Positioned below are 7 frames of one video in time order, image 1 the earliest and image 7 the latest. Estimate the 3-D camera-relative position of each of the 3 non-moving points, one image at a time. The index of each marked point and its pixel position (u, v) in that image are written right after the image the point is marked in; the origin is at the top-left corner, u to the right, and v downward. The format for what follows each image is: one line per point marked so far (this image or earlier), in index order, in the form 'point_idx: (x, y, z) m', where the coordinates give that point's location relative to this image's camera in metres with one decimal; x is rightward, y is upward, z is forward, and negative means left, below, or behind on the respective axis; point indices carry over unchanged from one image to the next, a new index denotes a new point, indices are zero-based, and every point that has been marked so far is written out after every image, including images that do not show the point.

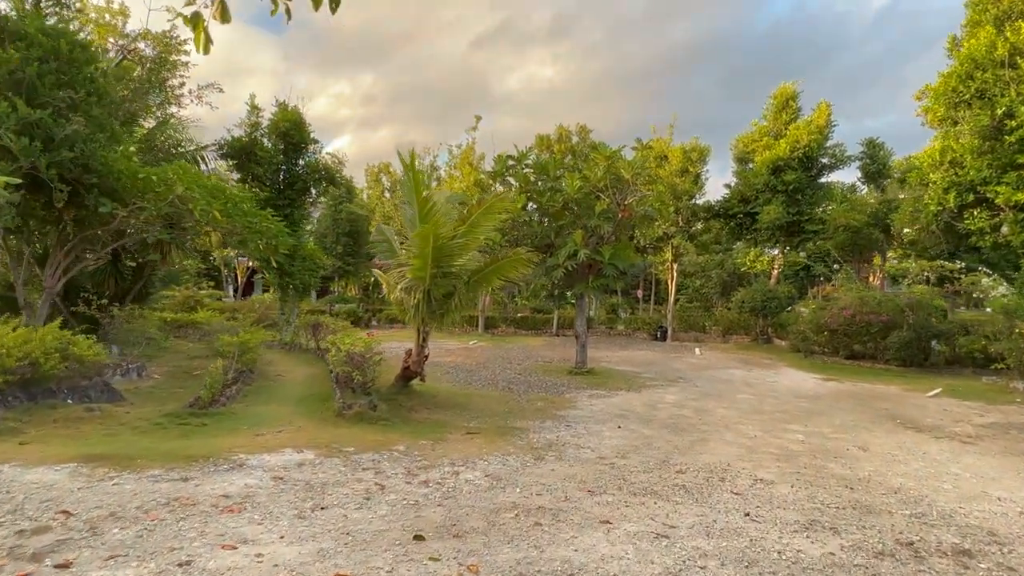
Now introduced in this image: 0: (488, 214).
0: (-0.3, +0.9, +7.6) m
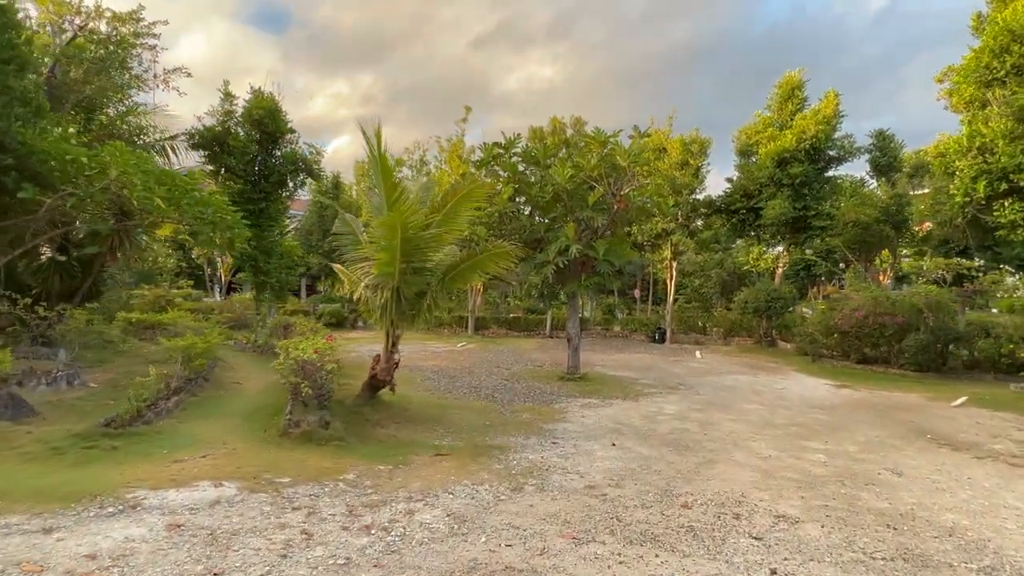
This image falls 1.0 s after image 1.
0: (-0.5, +0.9, +6.7) m
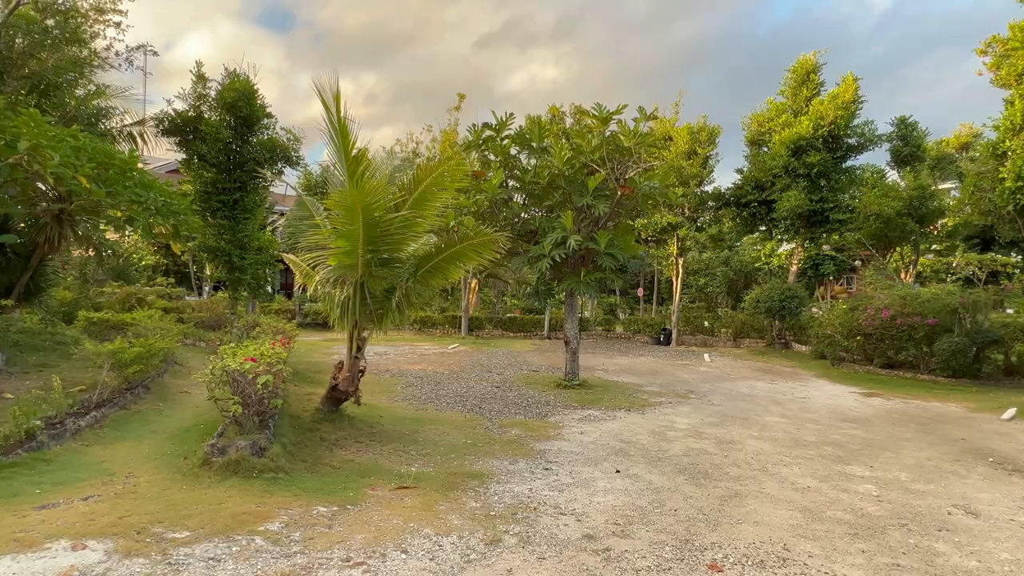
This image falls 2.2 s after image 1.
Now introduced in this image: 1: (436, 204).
0: (-0.6, +1.0, +5.7) m
1: (-0.7, +0.8, +5.8) m
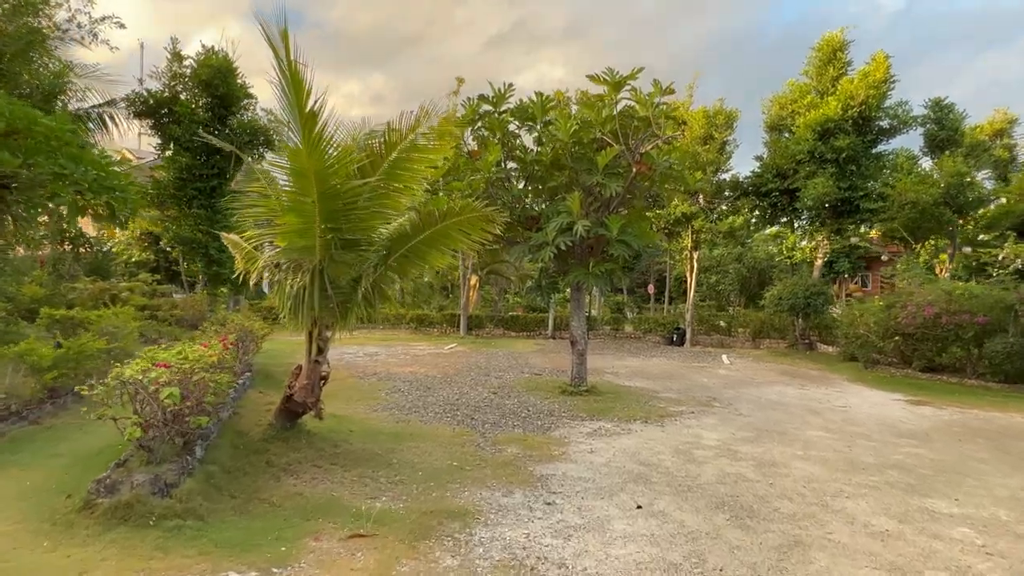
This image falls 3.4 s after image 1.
0: (-0.7, +1.1, +4.6) m
1: (-0.8, +0.9, +4.7) m
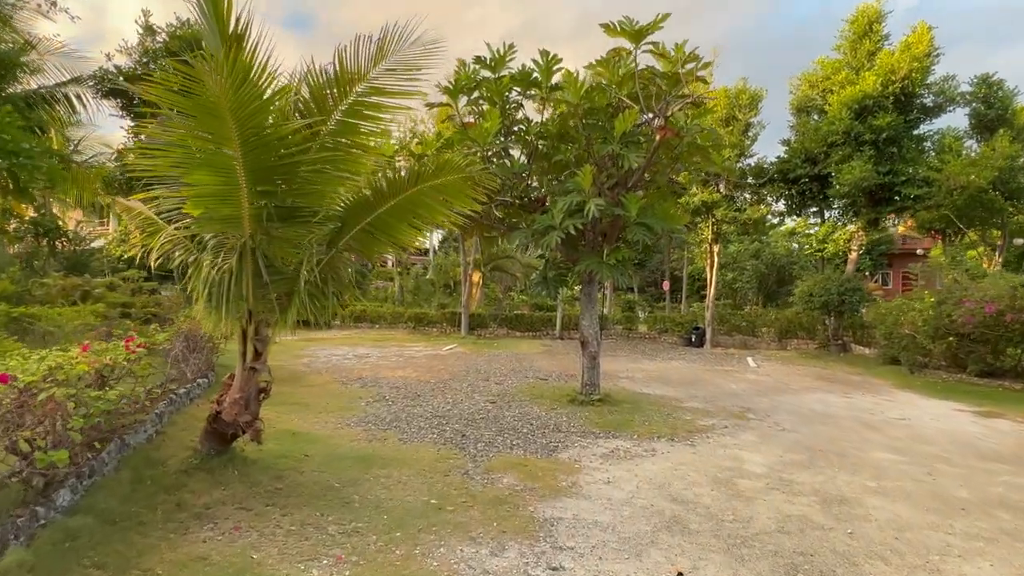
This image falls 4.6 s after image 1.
0: (-0.7, +1.2, +3.5) m
1: (-0.8, +0.9, +3.6) m
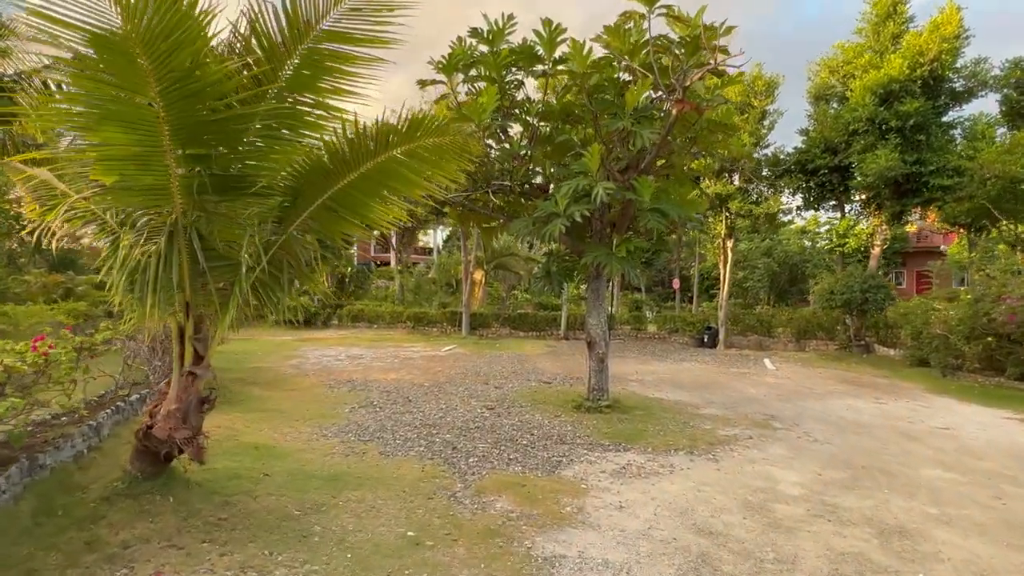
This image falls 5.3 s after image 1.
0: (-0.8, +1.2, +2.9) m
1: (-0.8, +1.0, +2.9) m
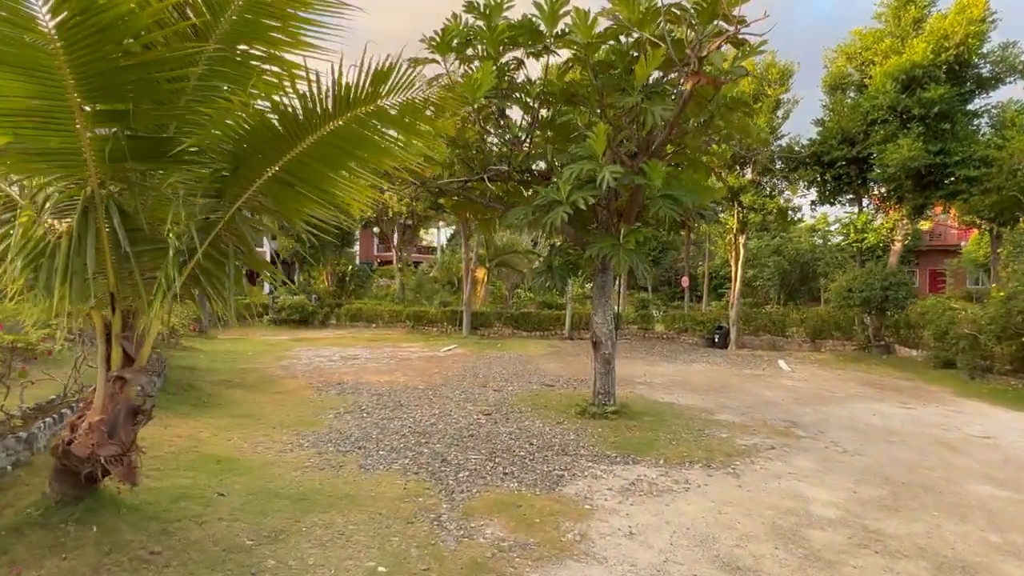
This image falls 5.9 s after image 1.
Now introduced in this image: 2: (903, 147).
0: (-0.8, +1.3, +2.4) m
1: (-0.9, +1.0, +2.4) m
2: (+6.4, +2.3, +10.1) m
